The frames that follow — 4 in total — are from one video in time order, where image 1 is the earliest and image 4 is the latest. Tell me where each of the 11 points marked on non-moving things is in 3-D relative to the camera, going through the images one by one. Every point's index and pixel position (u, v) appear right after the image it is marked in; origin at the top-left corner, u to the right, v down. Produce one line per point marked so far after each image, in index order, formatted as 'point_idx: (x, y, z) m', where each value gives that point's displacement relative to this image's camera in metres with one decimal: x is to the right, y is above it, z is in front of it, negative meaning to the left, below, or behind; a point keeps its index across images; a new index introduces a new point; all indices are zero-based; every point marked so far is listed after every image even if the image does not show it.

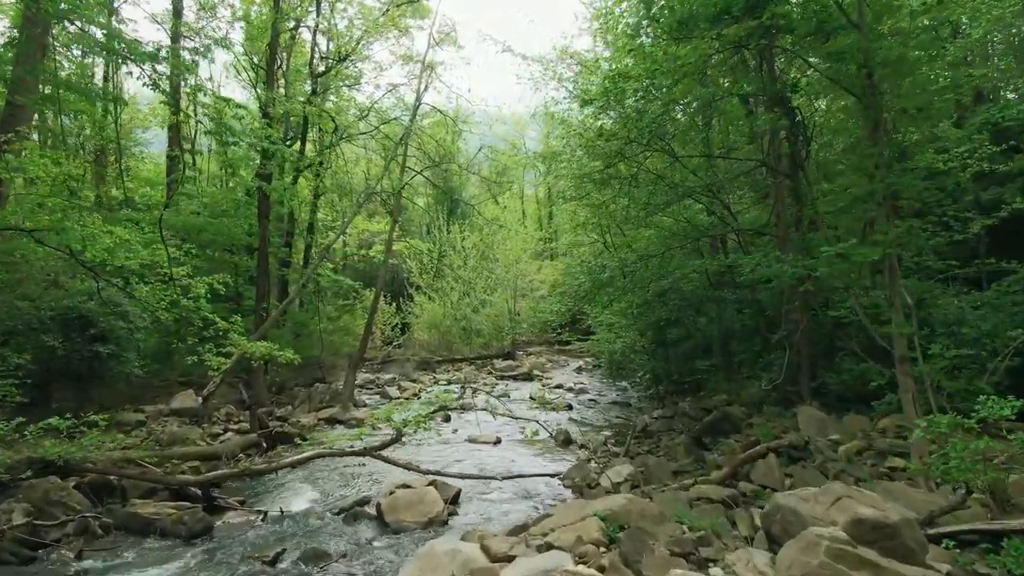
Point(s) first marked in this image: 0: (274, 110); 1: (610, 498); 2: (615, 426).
0: (-6.6, +5.0, +17.8) m
1: (+1.0, -2.1, +6.2) m
2: (+2.2, -2.9, +13.4) m
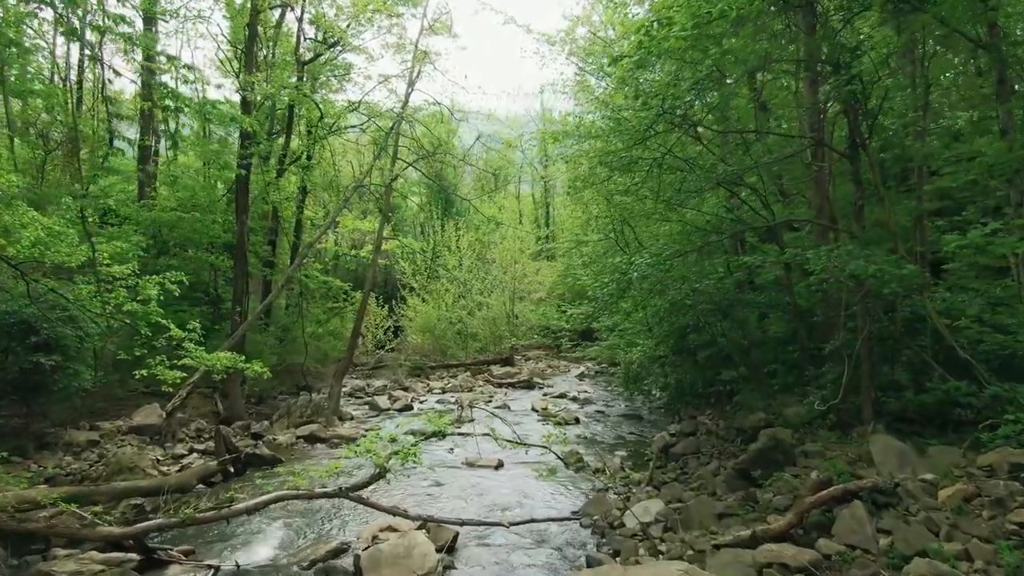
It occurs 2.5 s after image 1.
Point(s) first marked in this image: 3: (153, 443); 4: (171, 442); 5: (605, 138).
0: (-6.6, +4.9, +16.3) m
1: (+1.1, -2.1, +4.8) m
2: (+2.2, -2.9, +11.9) m
3: (-6.6, -2.9, +11.8) m
4: (-6.3, -2.8, +11.8) m
5: (+1.7, +2.5, +10.7) m
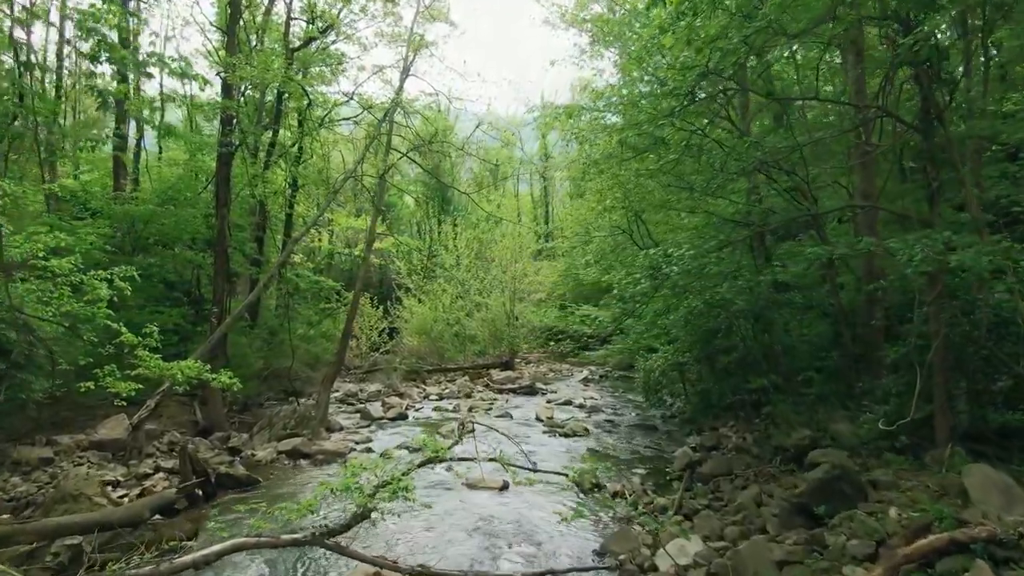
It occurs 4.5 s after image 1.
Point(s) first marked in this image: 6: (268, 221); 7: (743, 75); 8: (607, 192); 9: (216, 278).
0: (-6.5, +4.9, +15.1) m
1: (+1.2, -2.0, +3.6) m
2: (+2.3, -2.9, +10.8) m
3: (-6.5, -2.8, +10.5) m
4: (-6.2, -2.8, +10.6) m
5: (+1.8, +2.5, +9.5) m
6: (-7.3, +2.0, +19.1) m
7: (+2.7, +2.5, +7.6) m
8: (+2.1, +2.1, +13.9) m
9: (-6.9, +0.2, +14.9) m
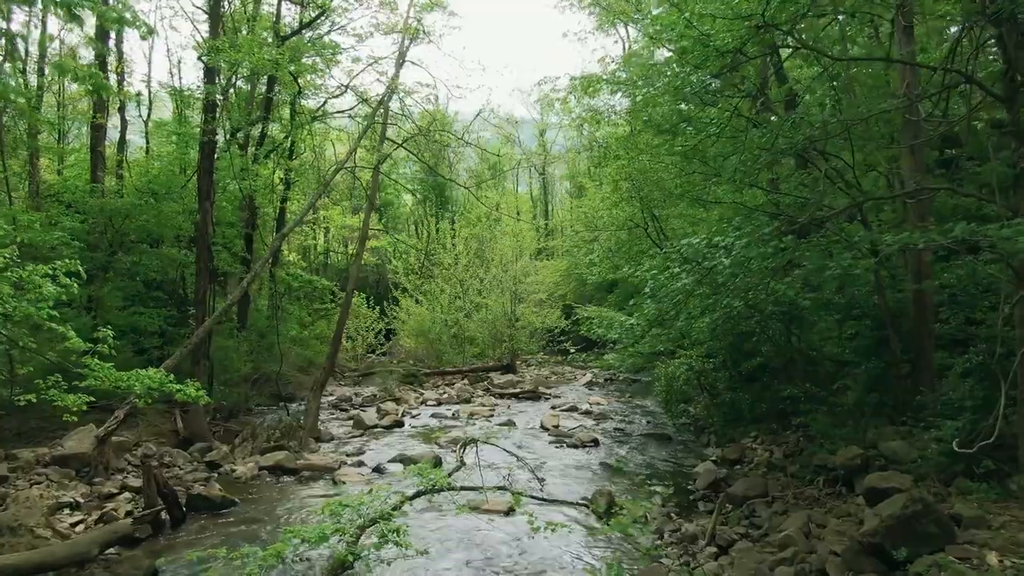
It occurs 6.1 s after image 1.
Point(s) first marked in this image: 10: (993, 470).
0: (-6.5, +4.9, +14.1) m
1: (+1.3, -2.0, +2.6) m
2: (+2.4, -2.9, +9.8) m
3: (-6.4, -2.8, +9.5) m
4: (-6.1, -2.8, +9.6) m
5: (+1.8, +2.6, +8.5) m
6: (-7.3, +2.0, +18.1) m
7: (+2.8, +2.5, +6.6) m
8: (+2.1, +2.1, +12.9) m
9: (-6.8, +0.3, +13.9) m
10: (+4.5, -1.7, +6.0) m
